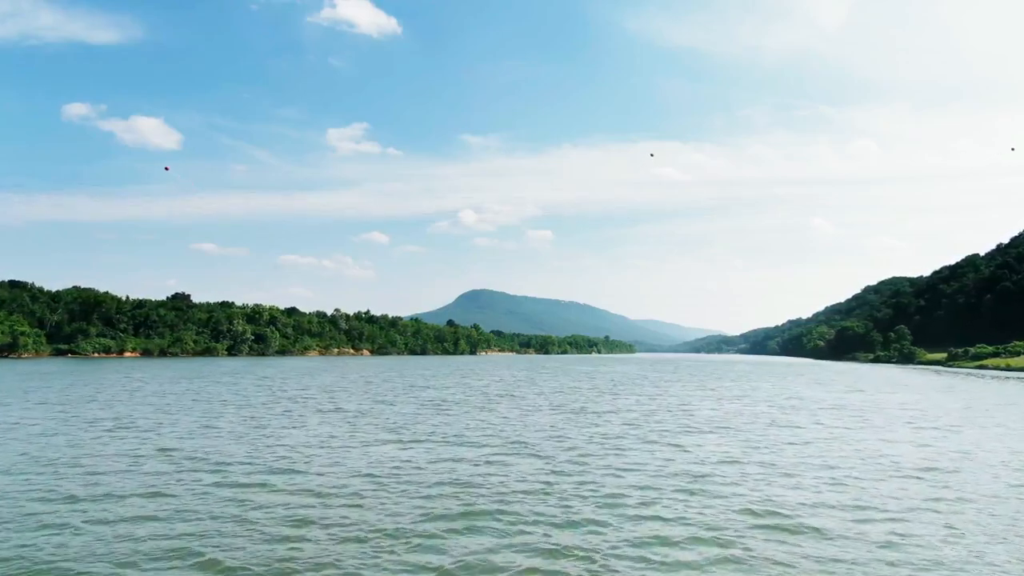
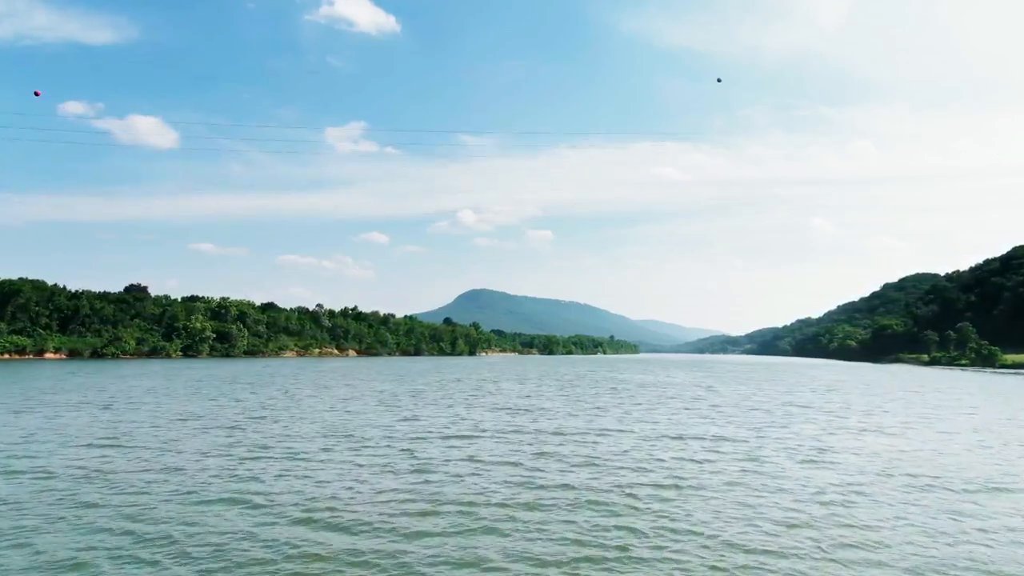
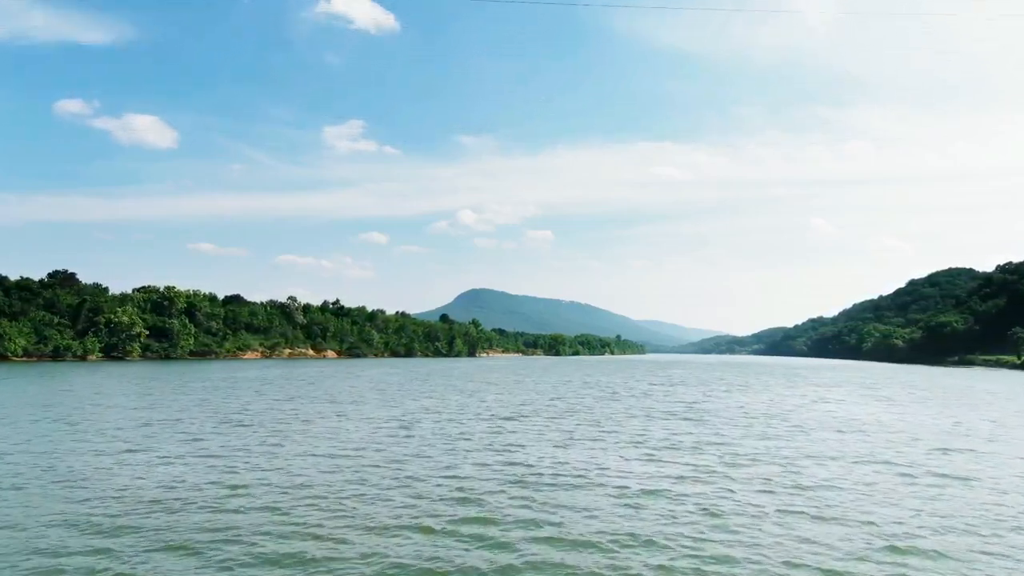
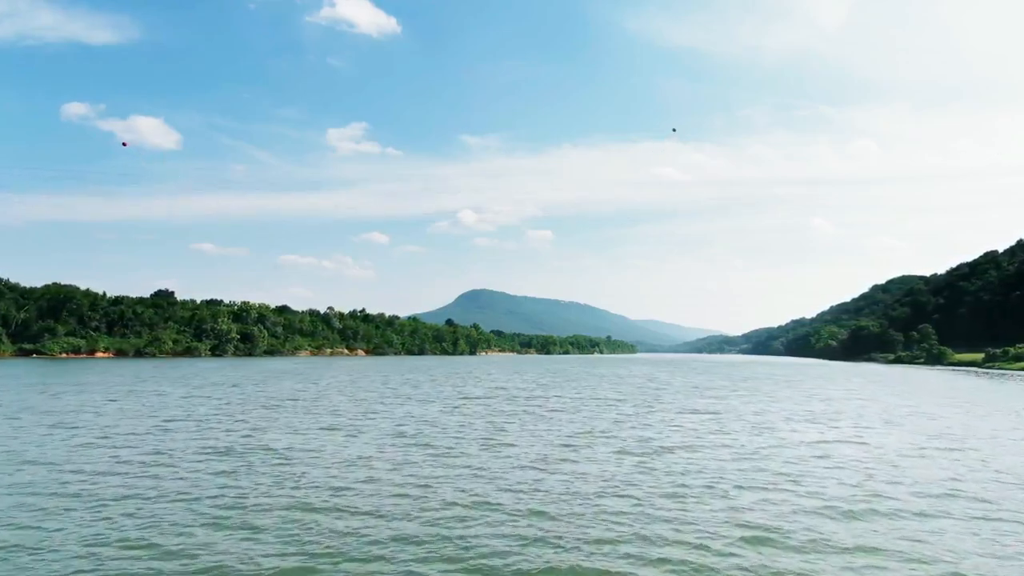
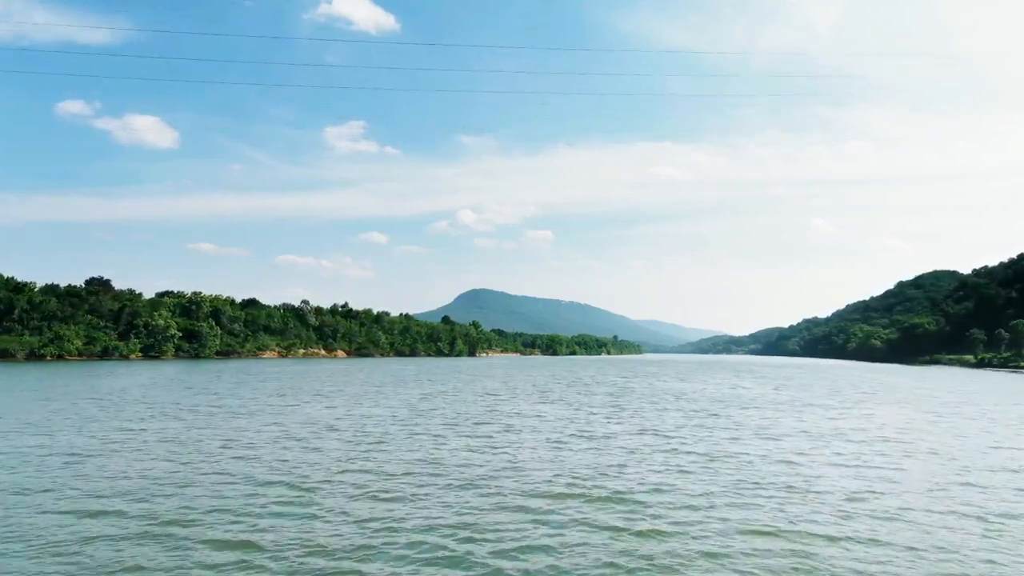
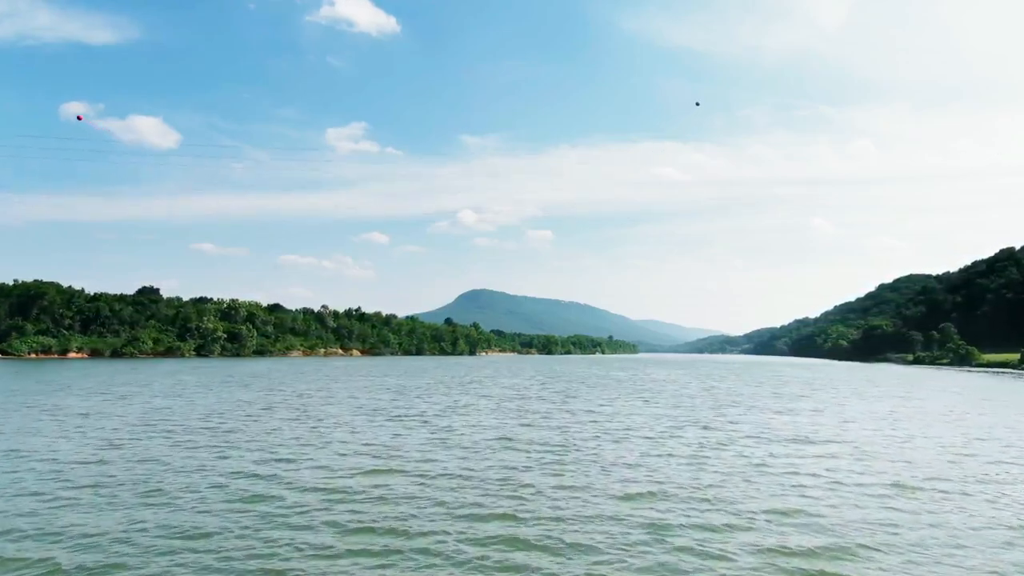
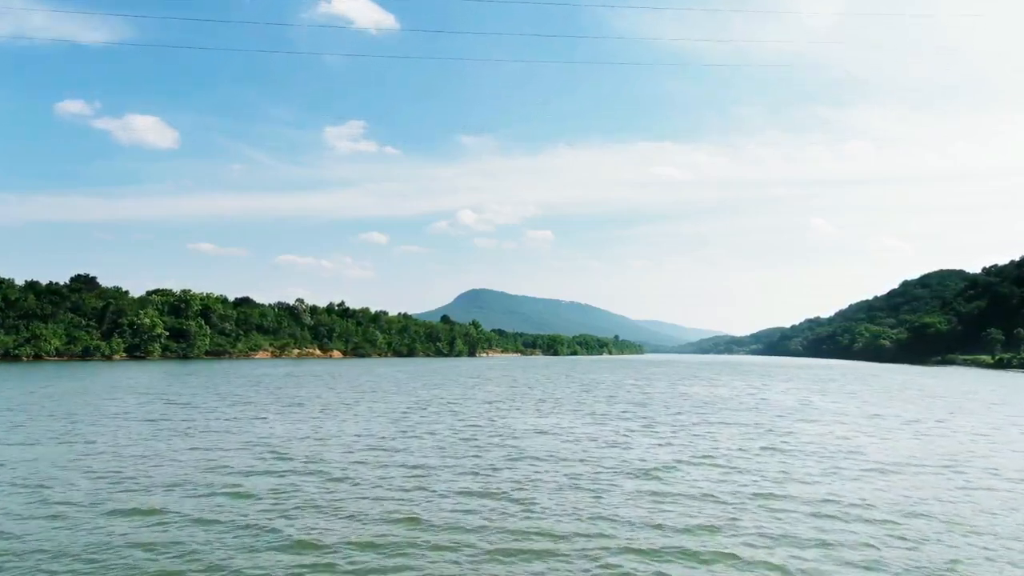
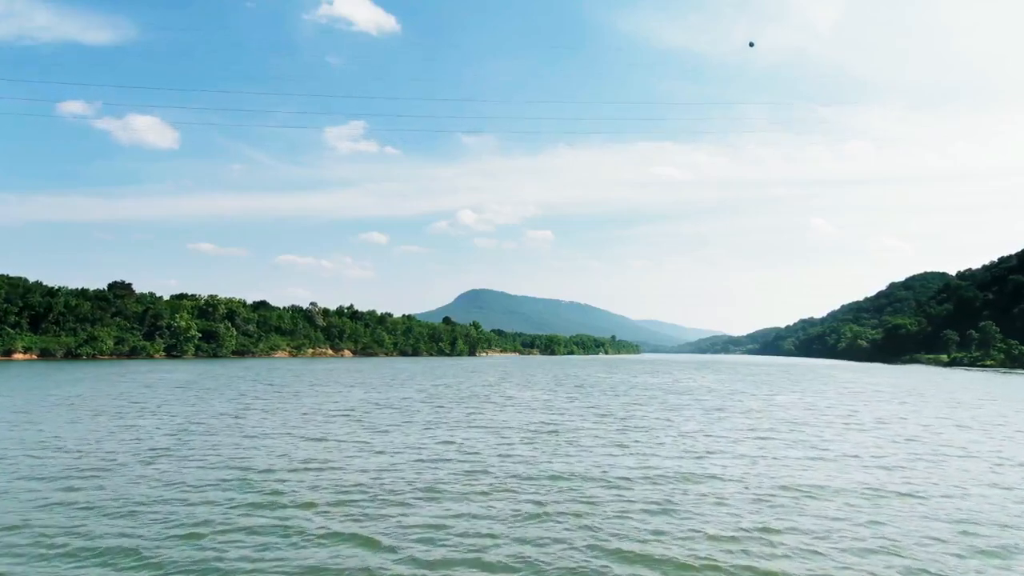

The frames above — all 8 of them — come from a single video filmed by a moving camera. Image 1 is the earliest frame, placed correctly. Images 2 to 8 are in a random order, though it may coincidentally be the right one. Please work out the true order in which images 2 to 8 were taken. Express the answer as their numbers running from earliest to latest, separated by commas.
4, 6, 2, 8, 5, 7, 3
